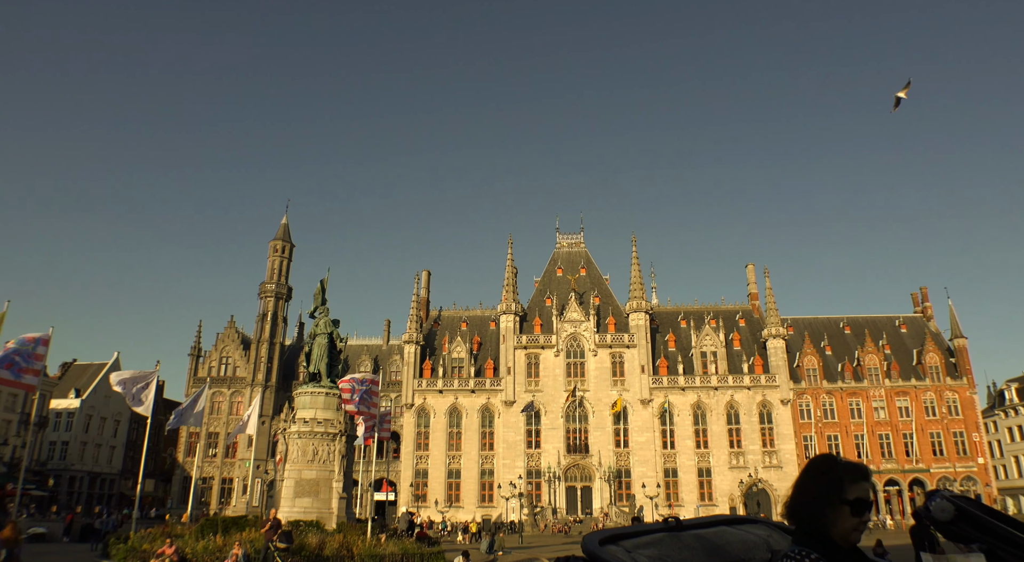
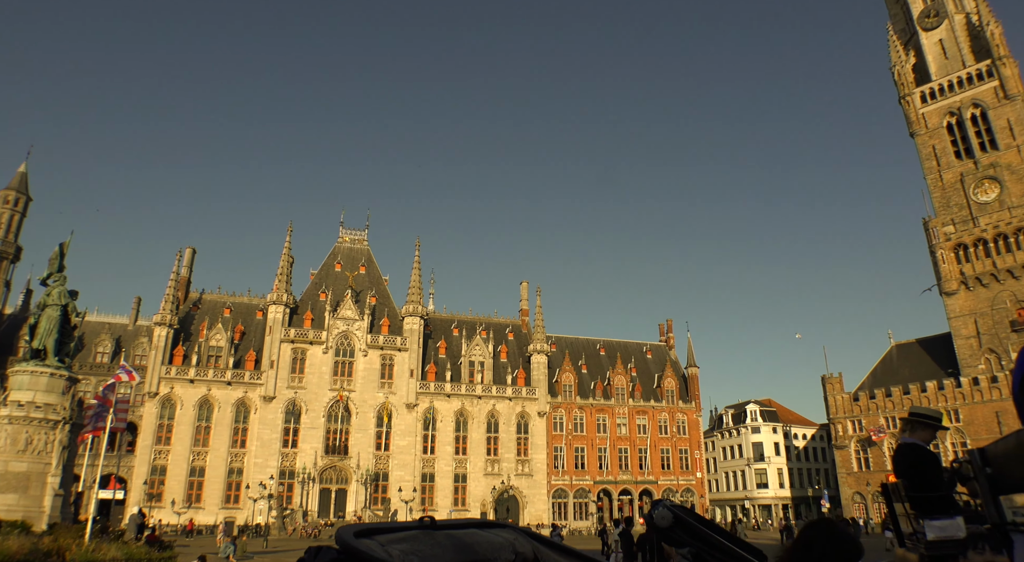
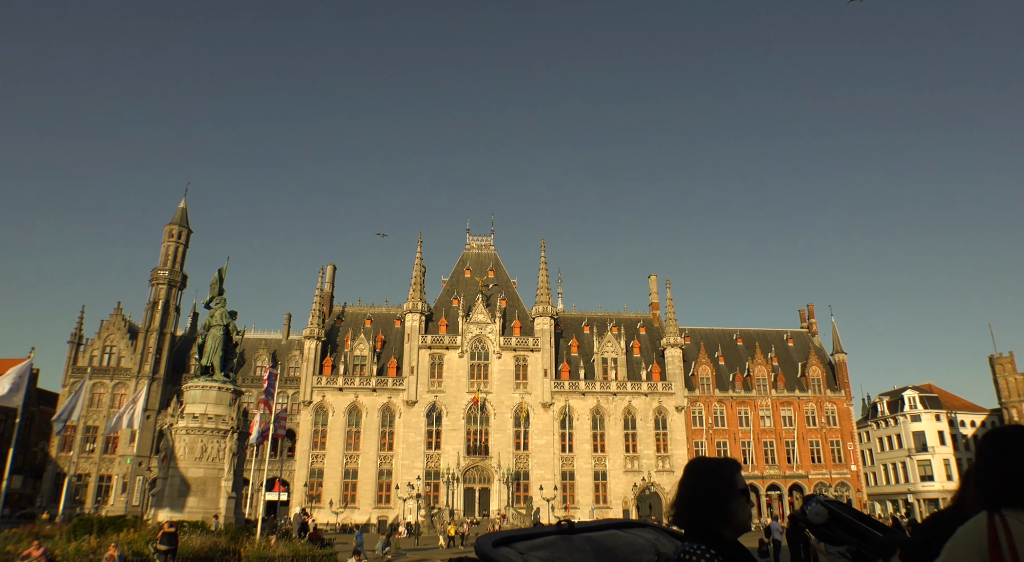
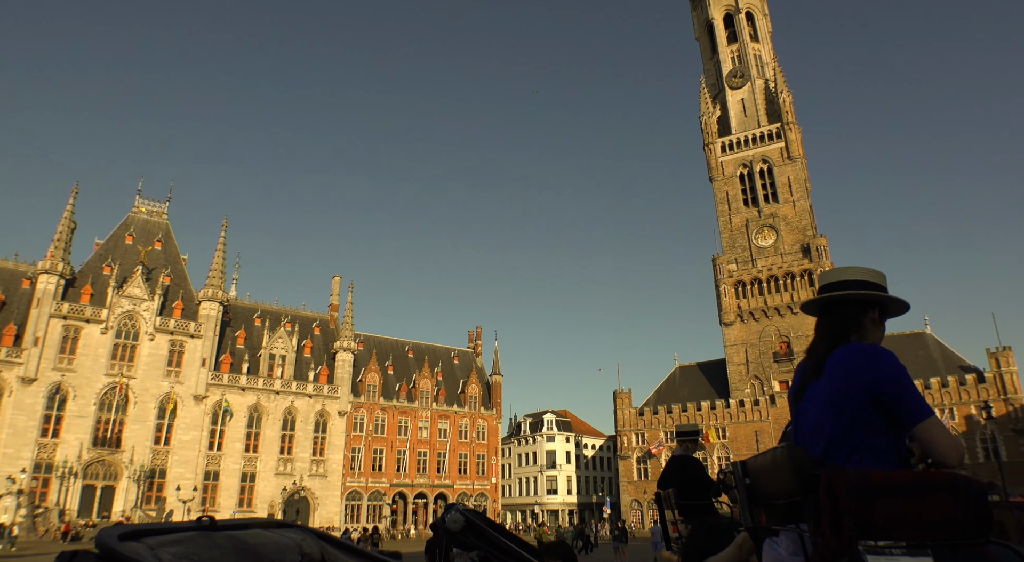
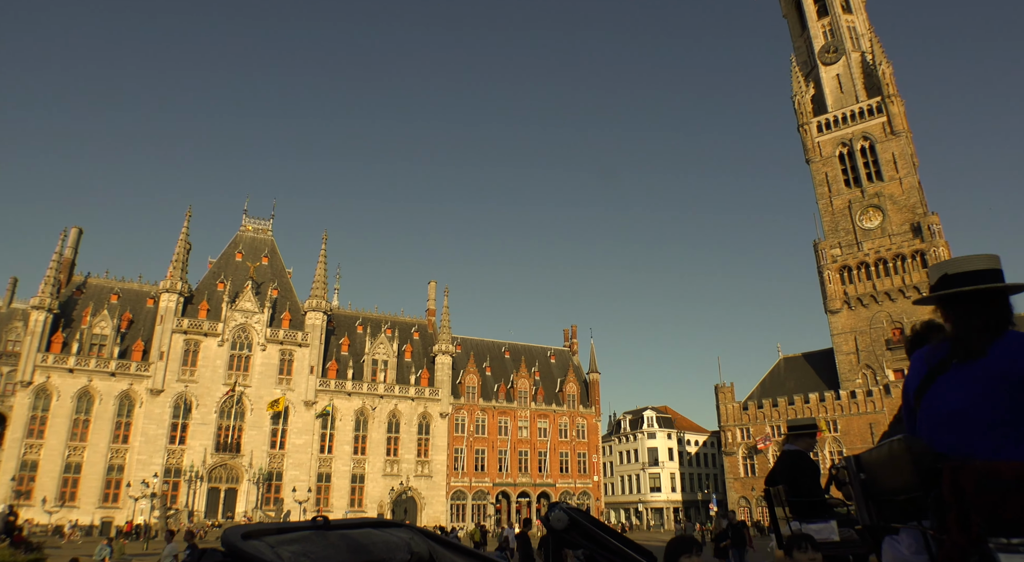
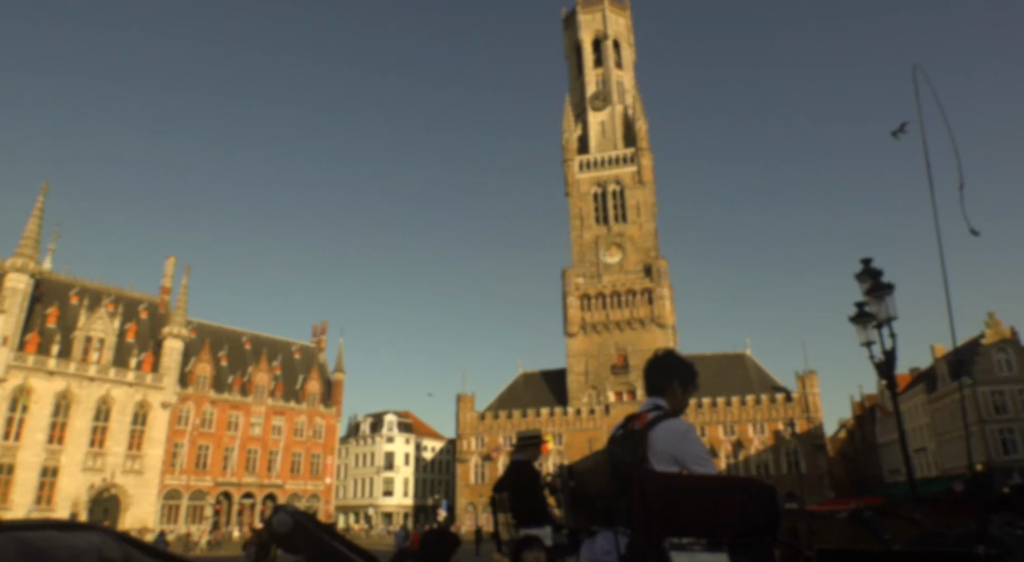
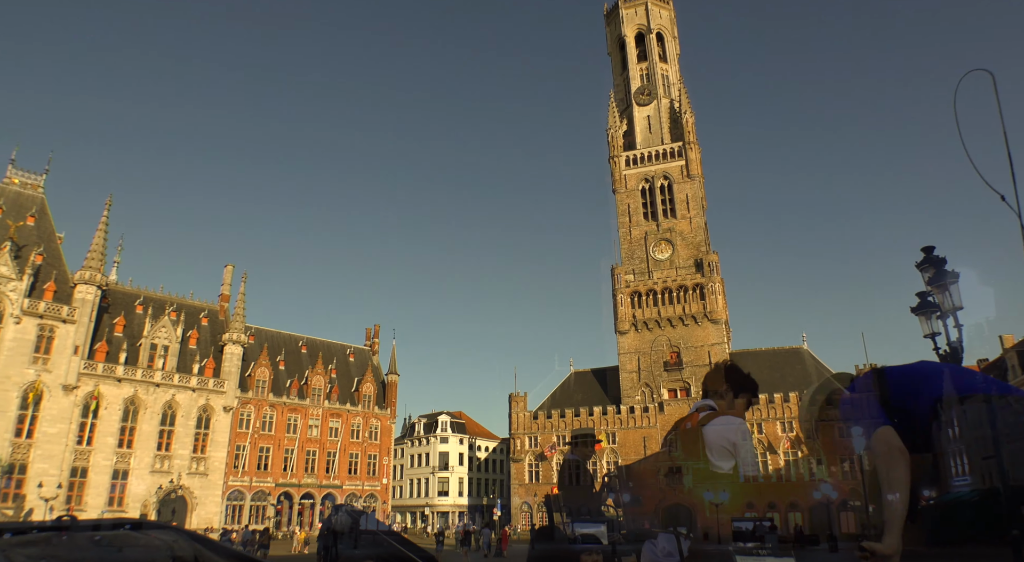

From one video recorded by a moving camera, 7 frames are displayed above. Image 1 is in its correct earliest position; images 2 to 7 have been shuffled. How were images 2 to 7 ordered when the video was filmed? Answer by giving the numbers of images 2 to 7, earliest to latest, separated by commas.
3, 2, 5, 4, 6, 7
